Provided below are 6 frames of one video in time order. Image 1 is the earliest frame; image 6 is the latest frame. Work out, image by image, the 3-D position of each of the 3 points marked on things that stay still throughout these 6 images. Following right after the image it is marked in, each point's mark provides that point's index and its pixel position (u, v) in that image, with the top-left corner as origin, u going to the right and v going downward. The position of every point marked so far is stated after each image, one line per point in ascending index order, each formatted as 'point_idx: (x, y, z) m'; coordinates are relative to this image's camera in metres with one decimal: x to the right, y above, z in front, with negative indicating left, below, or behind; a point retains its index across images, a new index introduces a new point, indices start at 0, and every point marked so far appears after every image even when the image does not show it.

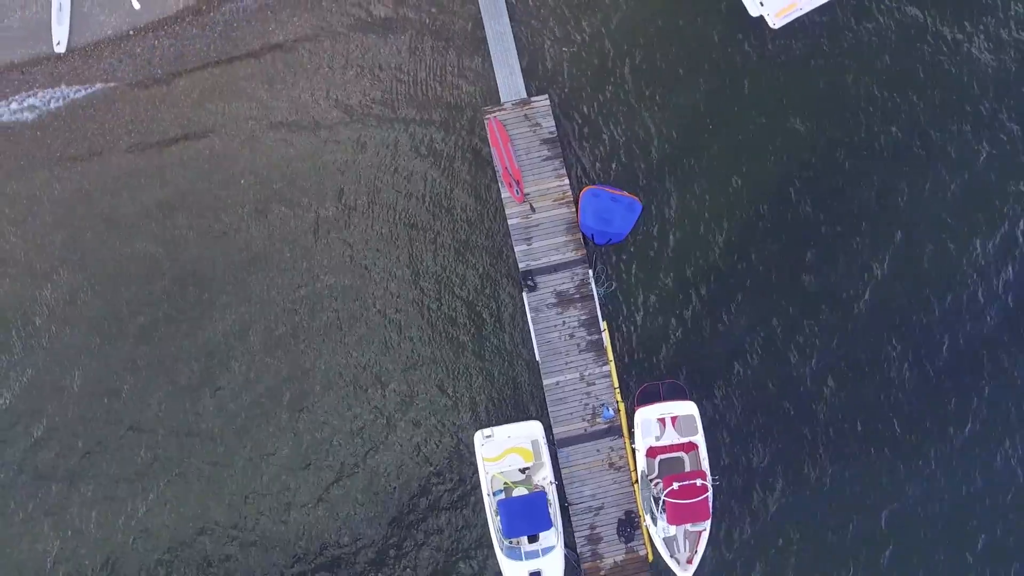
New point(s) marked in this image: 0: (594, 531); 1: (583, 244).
0: (+1.9, -5.6, +15.4) m
1: (+1.7, +1.0, +15.9) m
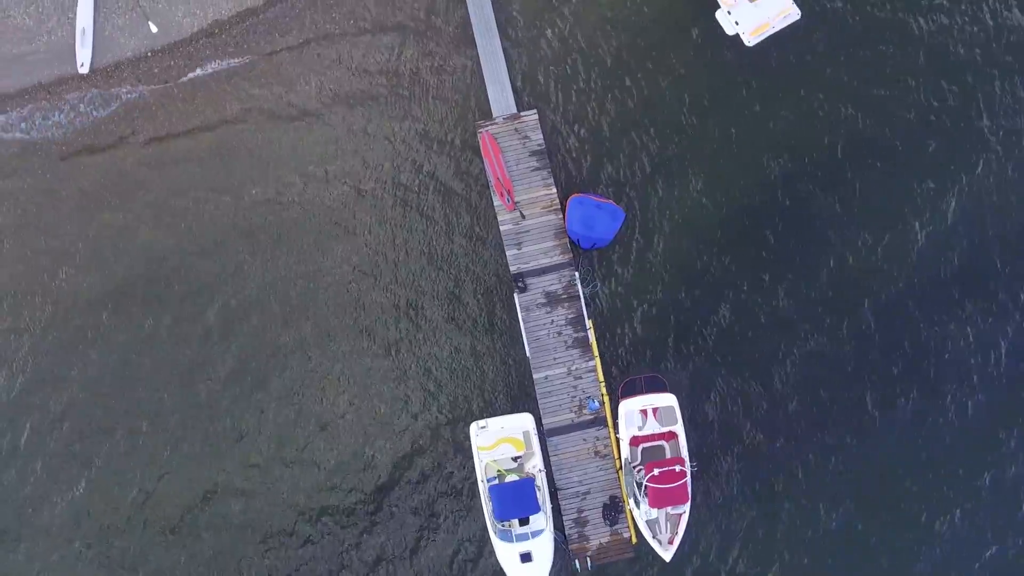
0: (+1.7, -5.6, +16.6) m
1: (+1.5, +1.0, +17.1) m
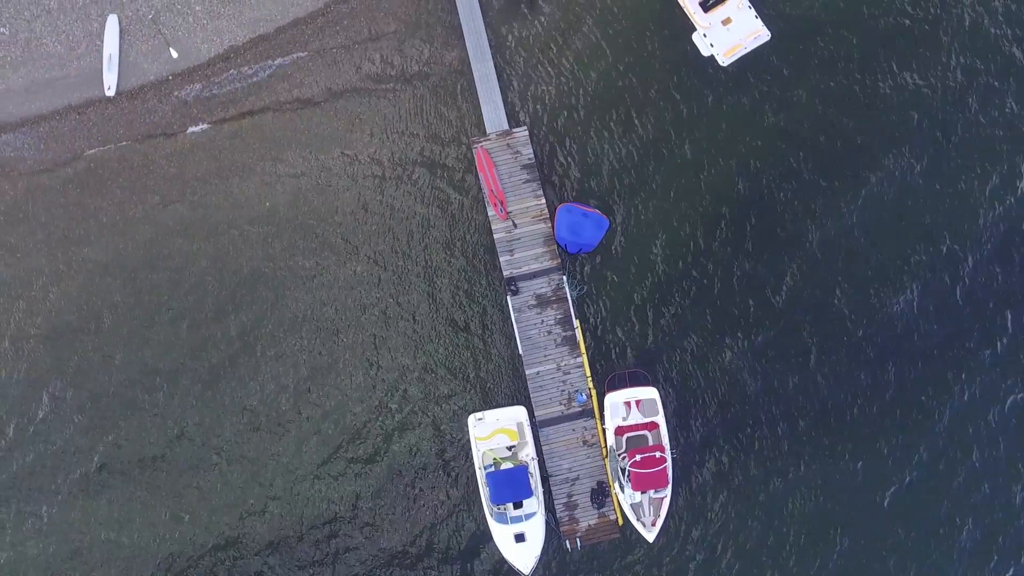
0: (+1.6, -5.7, +18.1) m
1: (+1.3, +0.9, +18.5) m
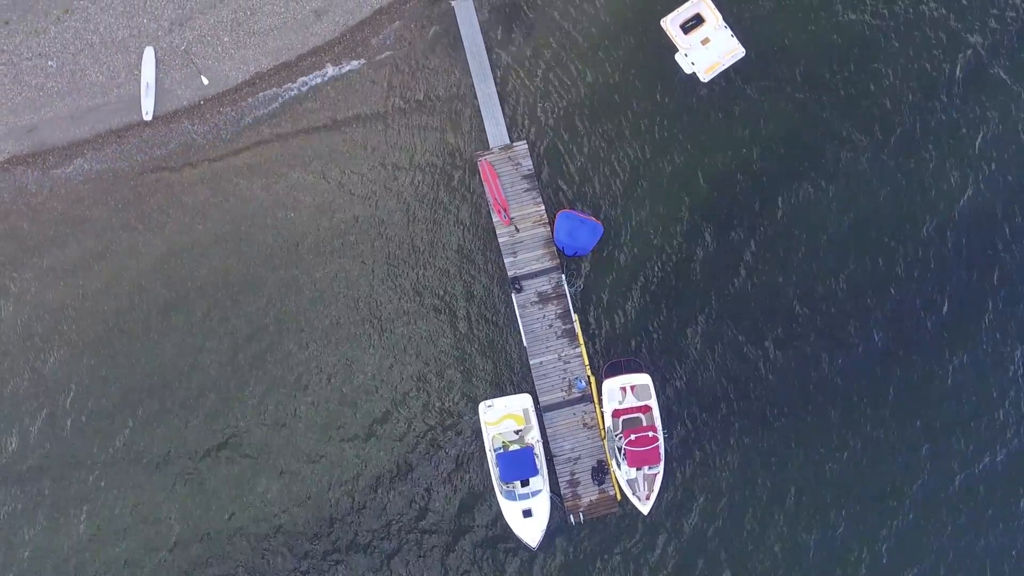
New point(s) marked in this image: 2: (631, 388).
0: (+1.8, -5.6, +19.9) m
1: (+1.4, +1.0, +20.4) m
2: (+3.5, -3.0, +19.7) m
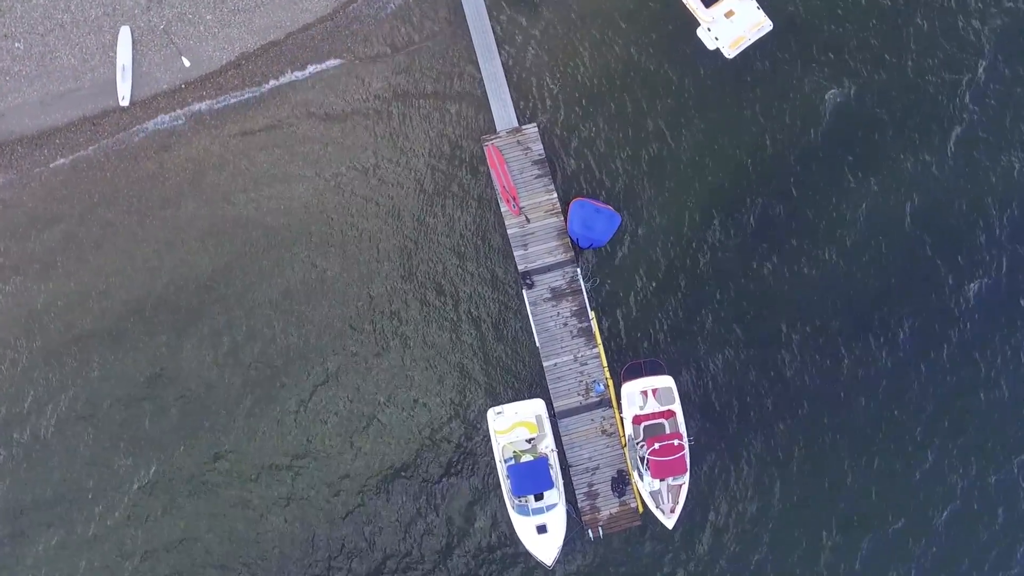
0: (+2.2, -5.5, +18.3) m
1: (+1.7, +1.1, +18.8) m
2: (+3.8, -2.8, +18.1) m
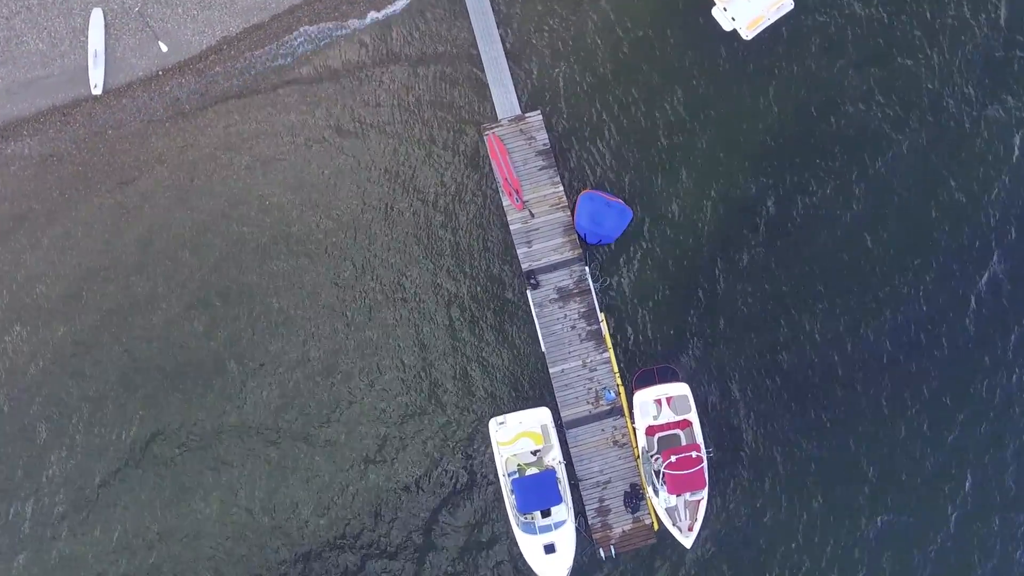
0: (+2.3, -5.5, +17.0) m
1: (+1.7, +1.1, +17.4) m
2: (+3.9, -2.8, +16.8) m
